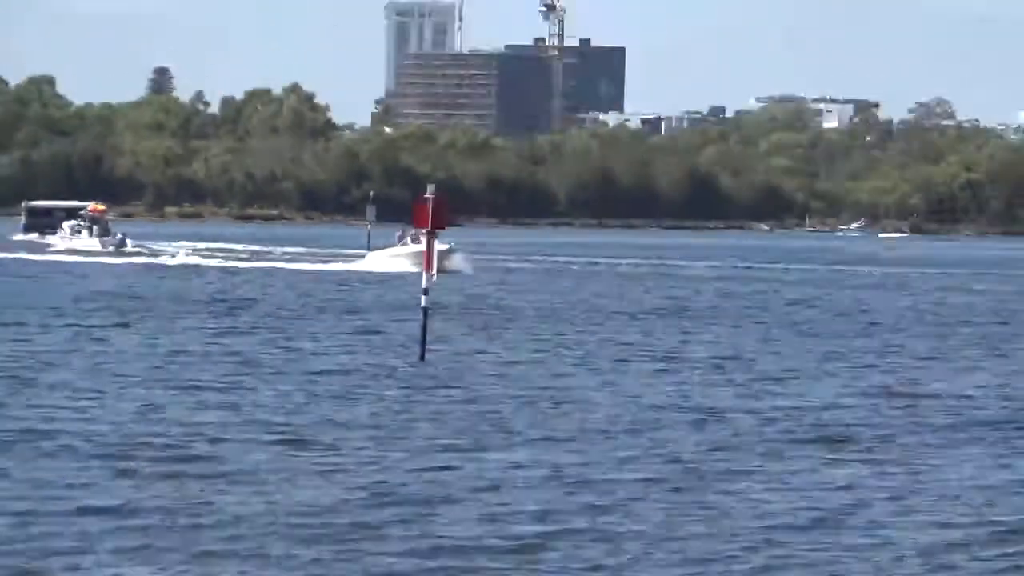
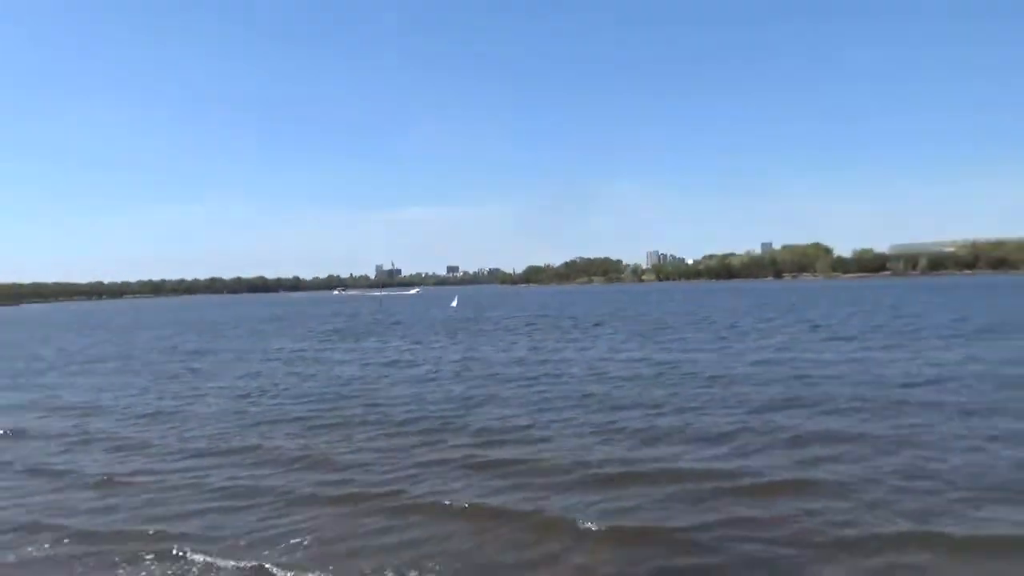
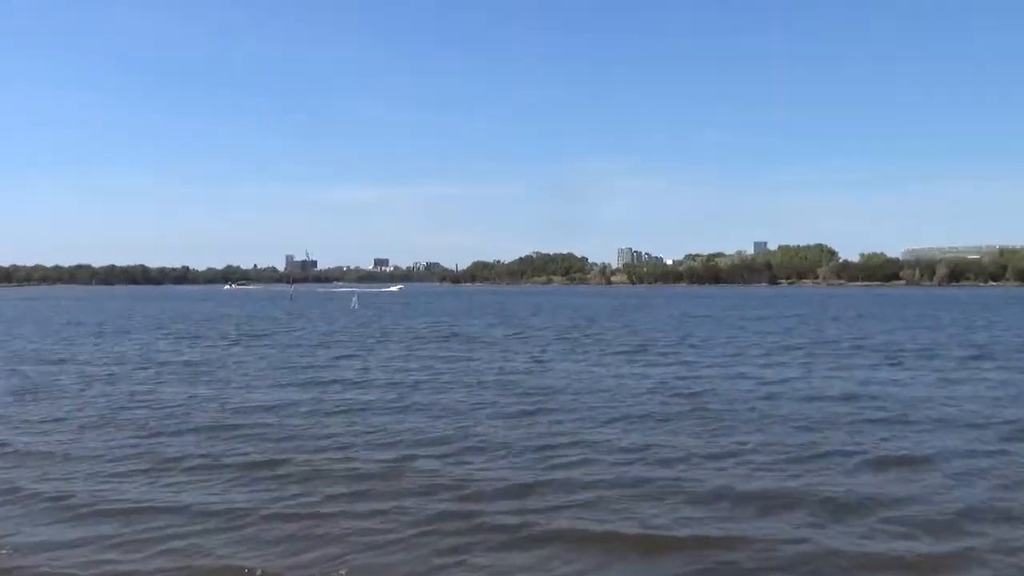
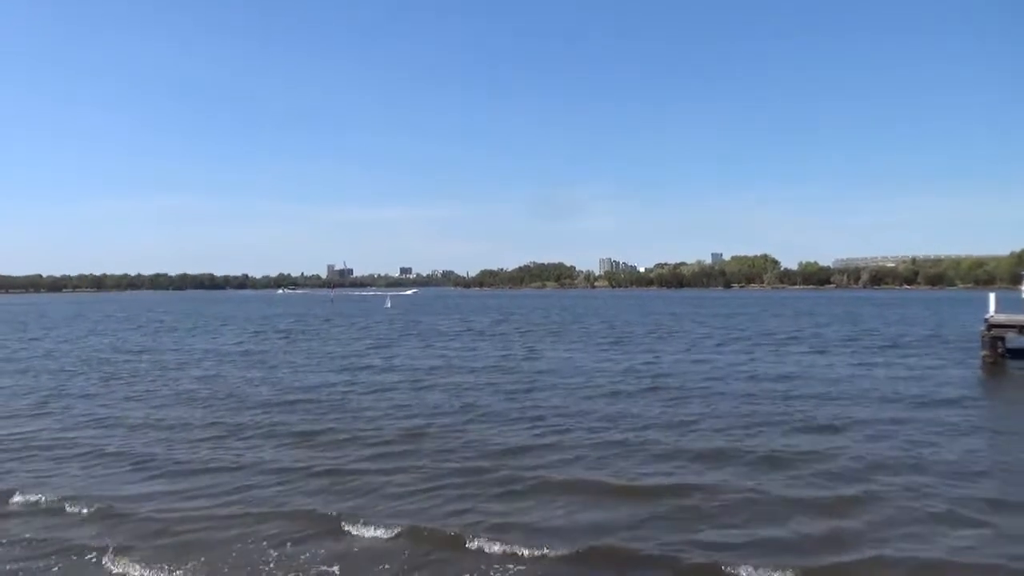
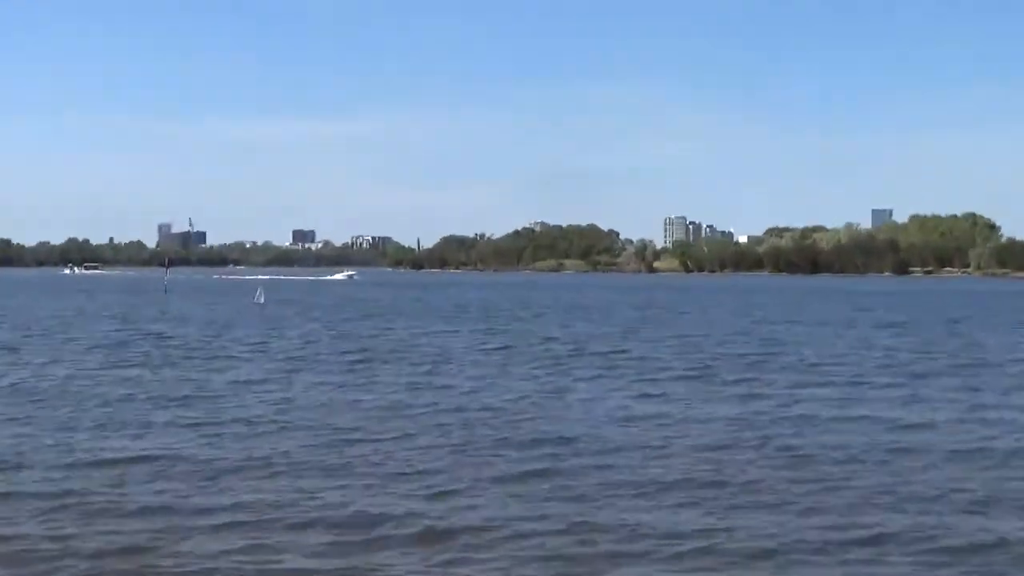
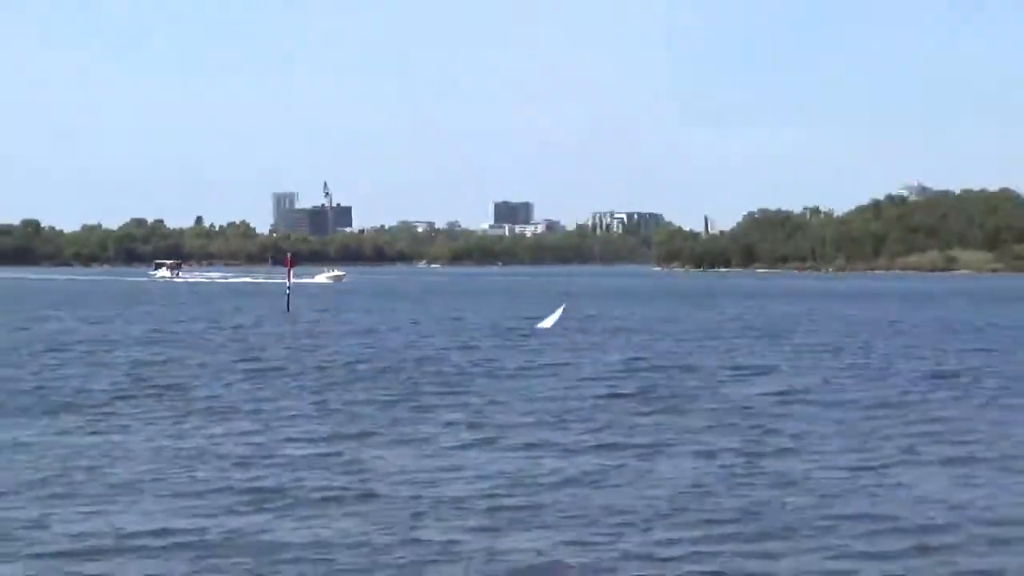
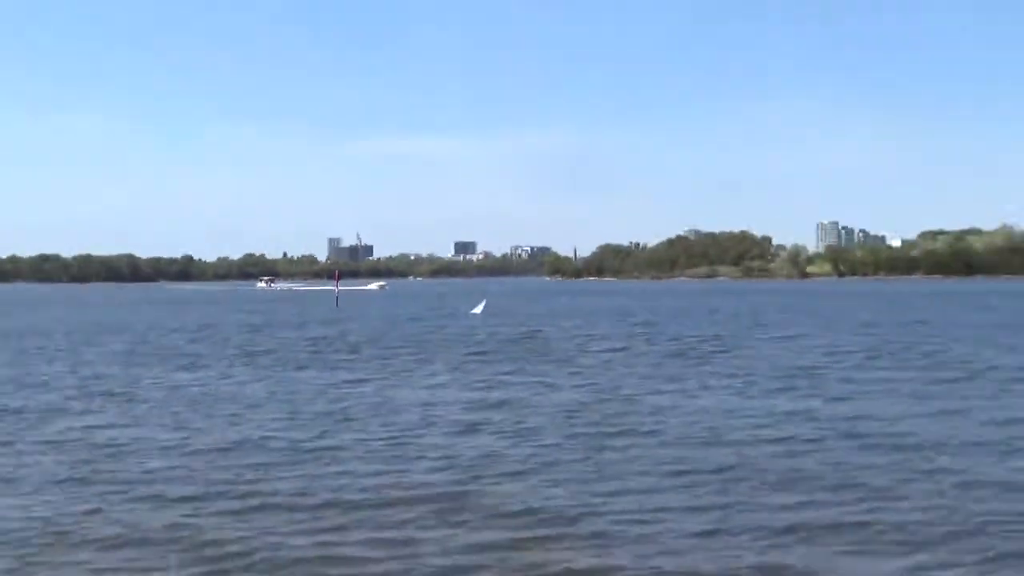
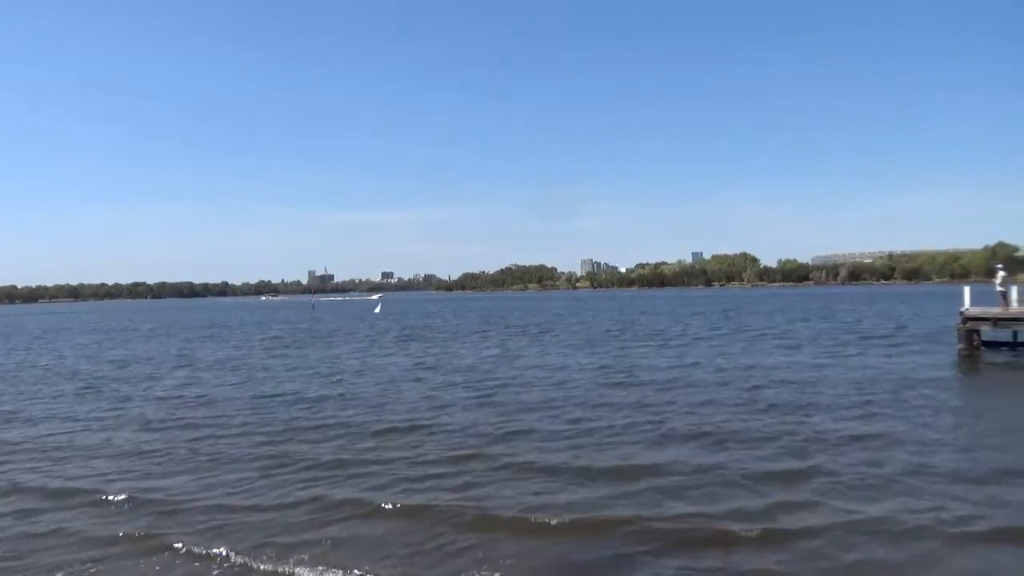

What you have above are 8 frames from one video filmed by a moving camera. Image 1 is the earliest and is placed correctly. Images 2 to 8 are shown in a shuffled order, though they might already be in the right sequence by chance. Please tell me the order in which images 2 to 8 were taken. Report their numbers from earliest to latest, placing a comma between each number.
6, 7, 2, 8, 4, 3, 5
